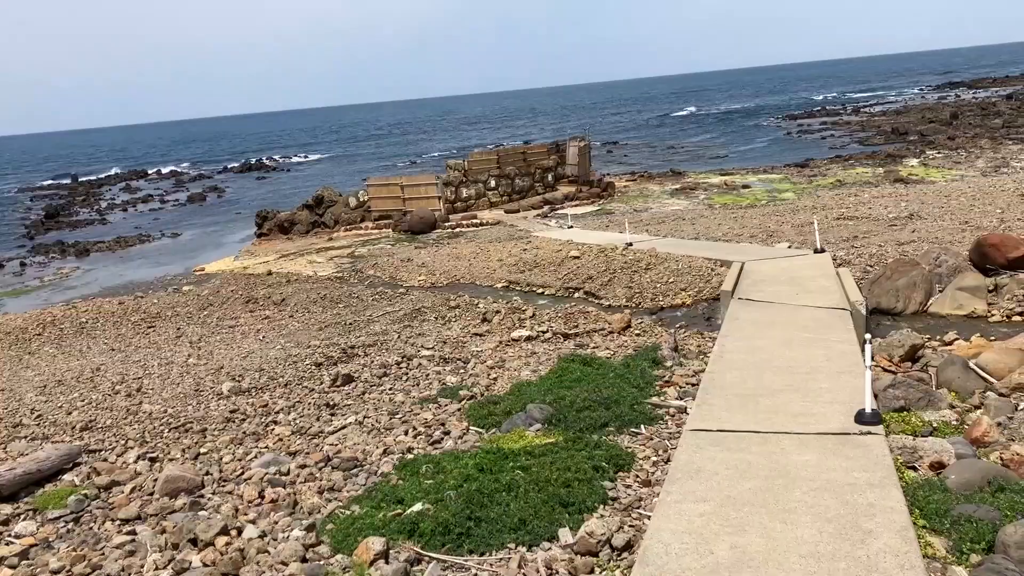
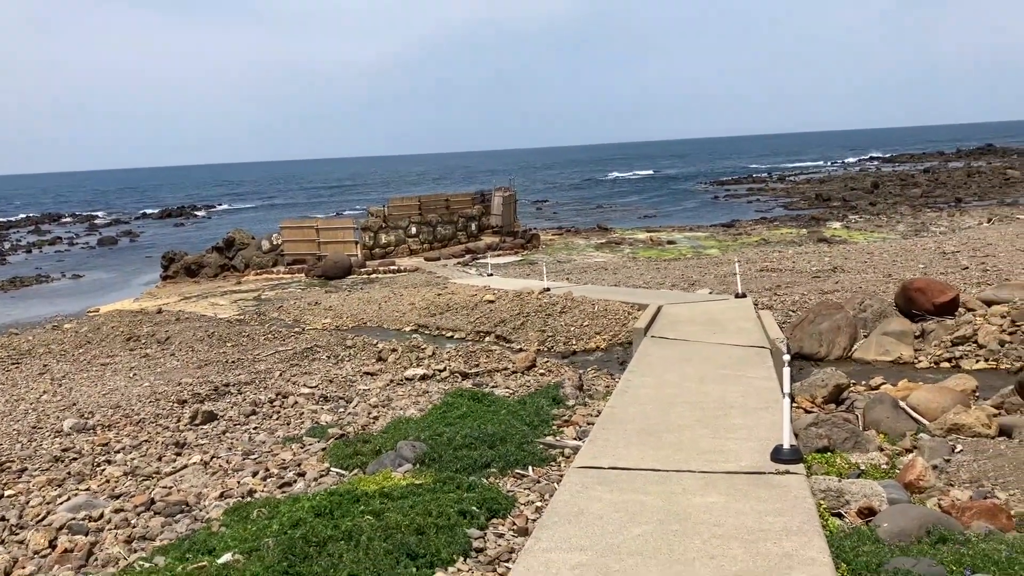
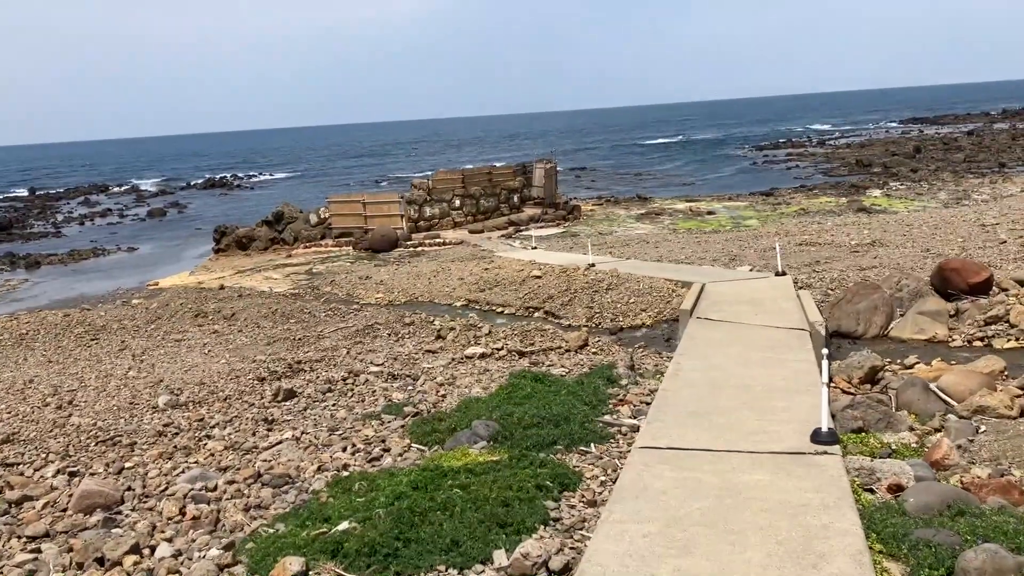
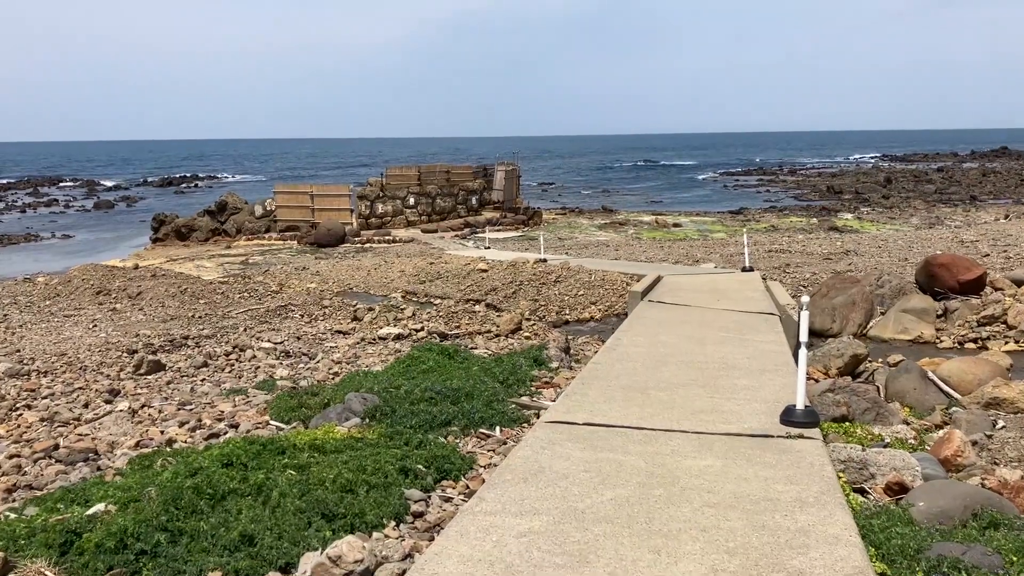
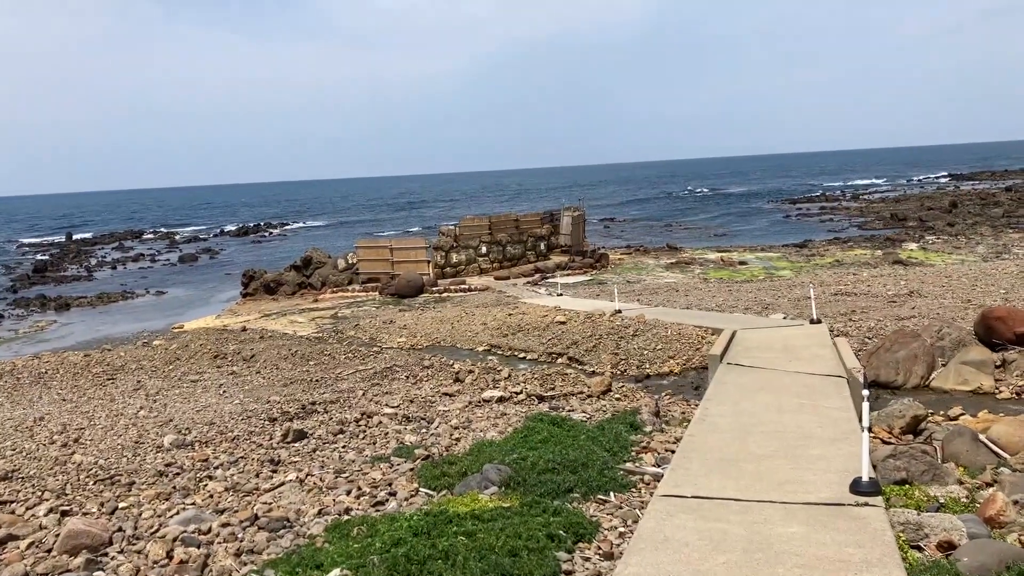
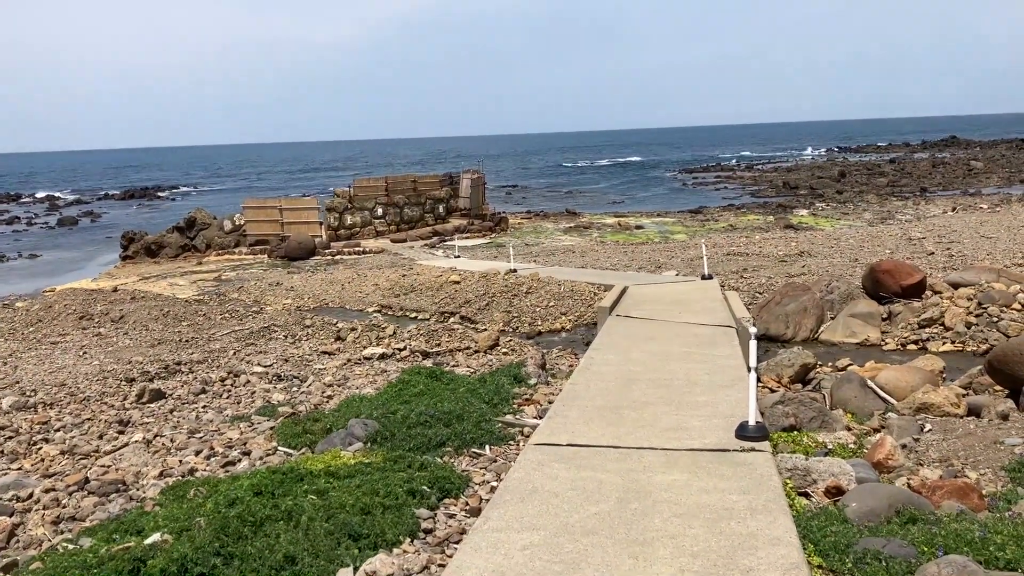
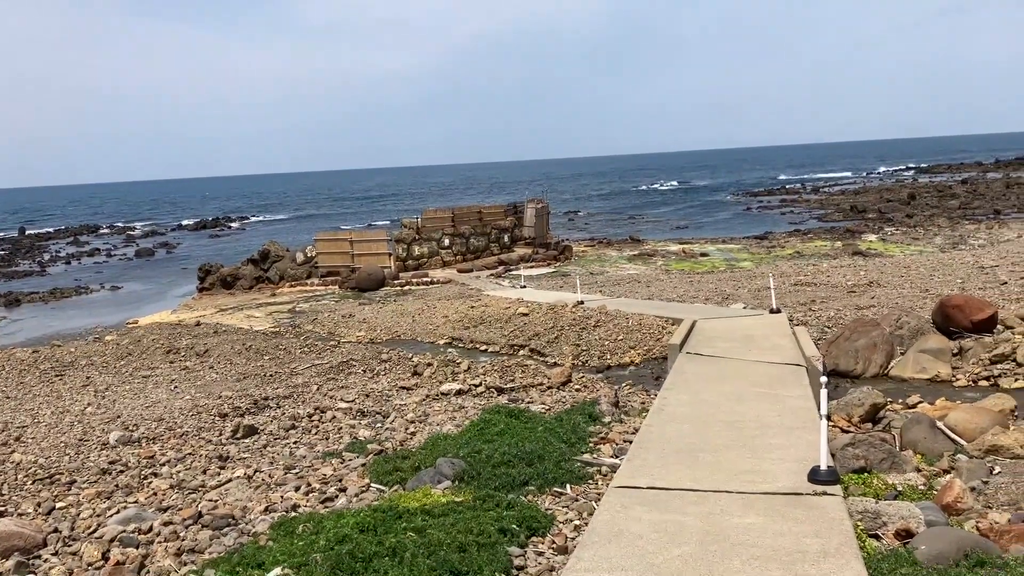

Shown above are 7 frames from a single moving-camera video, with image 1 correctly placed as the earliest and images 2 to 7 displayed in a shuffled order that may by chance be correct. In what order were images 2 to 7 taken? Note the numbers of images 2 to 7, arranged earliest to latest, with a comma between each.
3, 5, 7, 2, 6, 4
